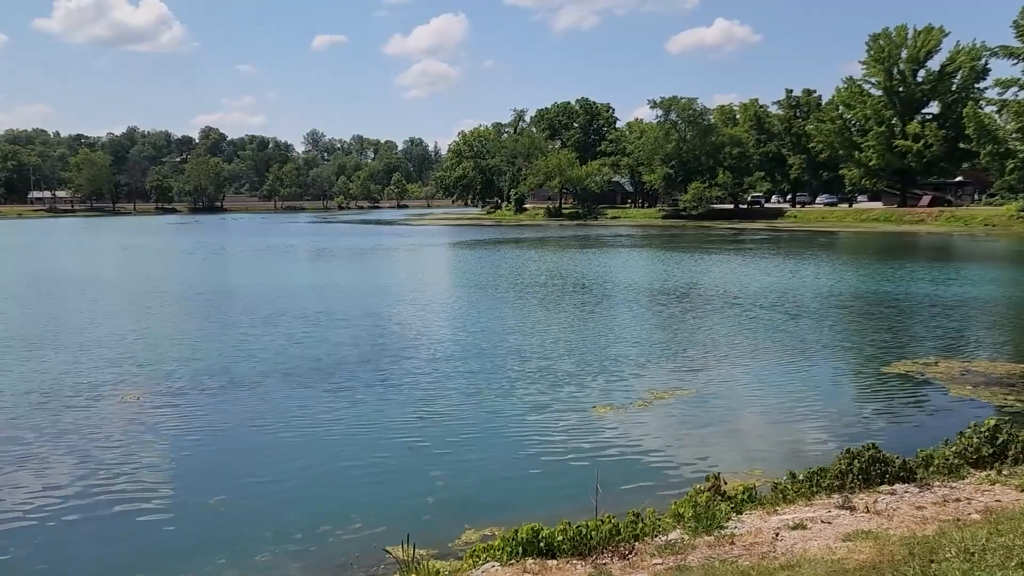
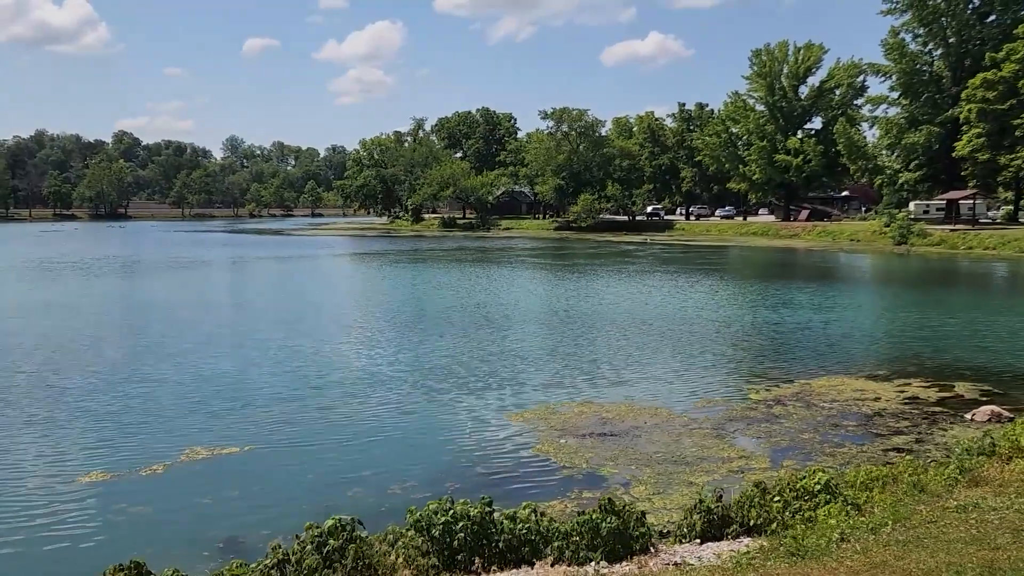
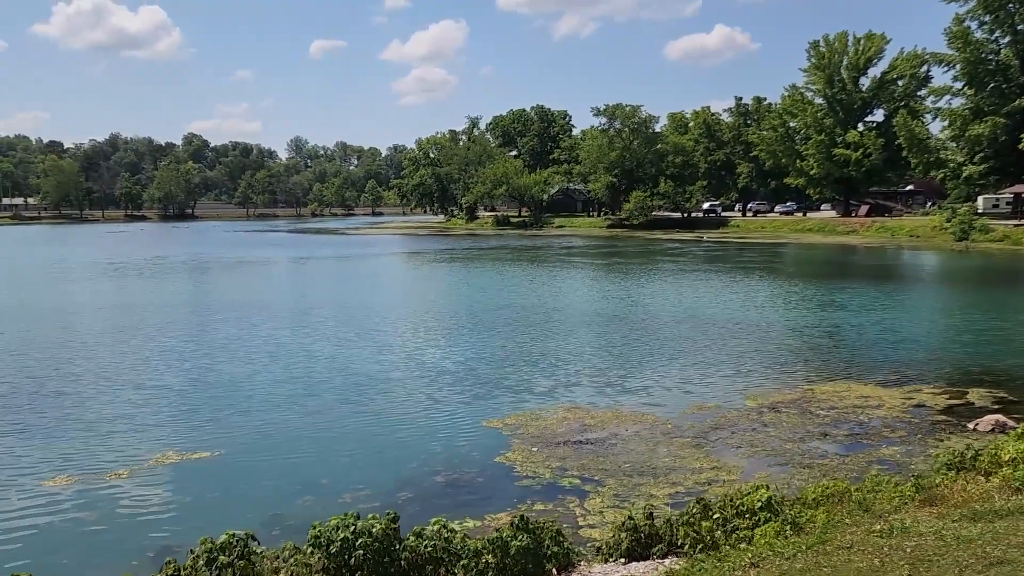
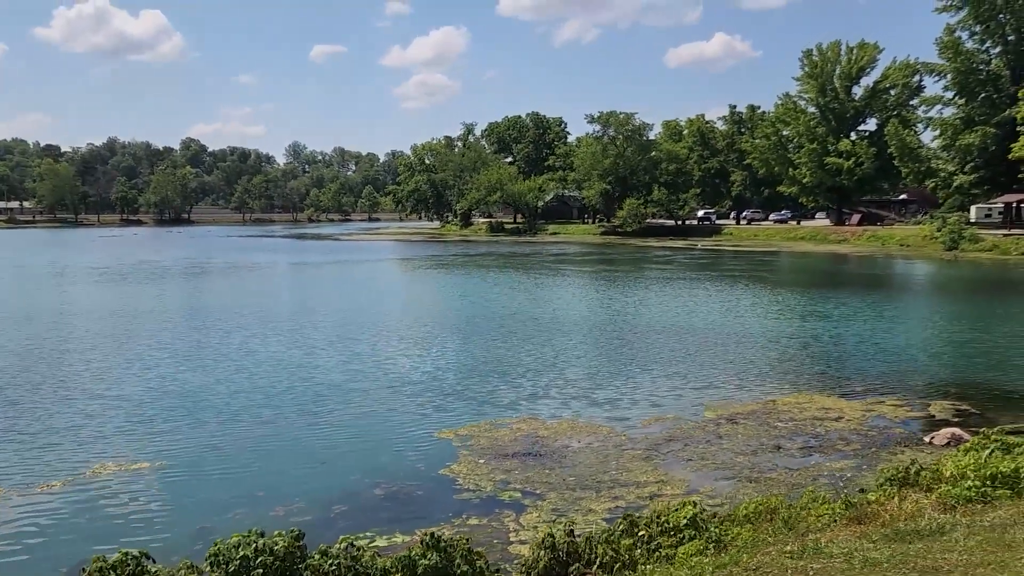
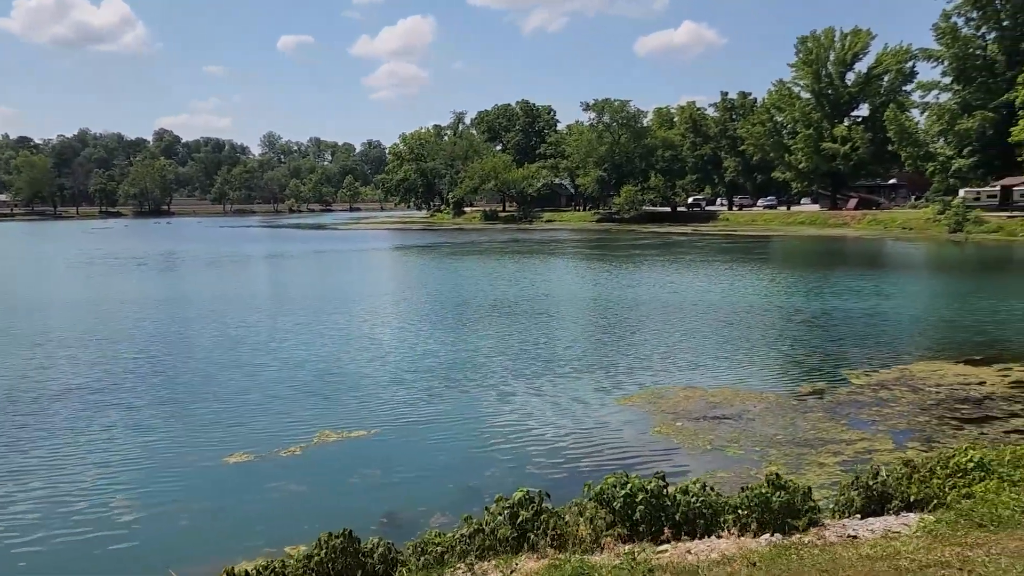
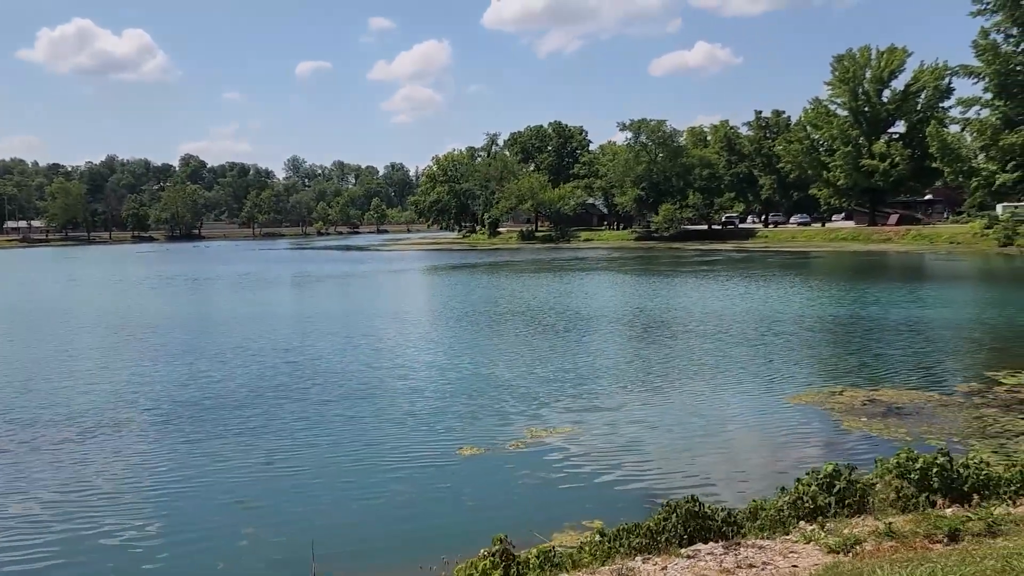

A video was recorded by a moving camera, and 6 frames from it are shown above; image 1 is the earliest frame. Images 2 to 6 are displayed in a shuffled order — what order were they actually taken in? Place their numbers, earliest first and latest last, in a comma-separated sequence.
6, 5, 2, 3, 4
